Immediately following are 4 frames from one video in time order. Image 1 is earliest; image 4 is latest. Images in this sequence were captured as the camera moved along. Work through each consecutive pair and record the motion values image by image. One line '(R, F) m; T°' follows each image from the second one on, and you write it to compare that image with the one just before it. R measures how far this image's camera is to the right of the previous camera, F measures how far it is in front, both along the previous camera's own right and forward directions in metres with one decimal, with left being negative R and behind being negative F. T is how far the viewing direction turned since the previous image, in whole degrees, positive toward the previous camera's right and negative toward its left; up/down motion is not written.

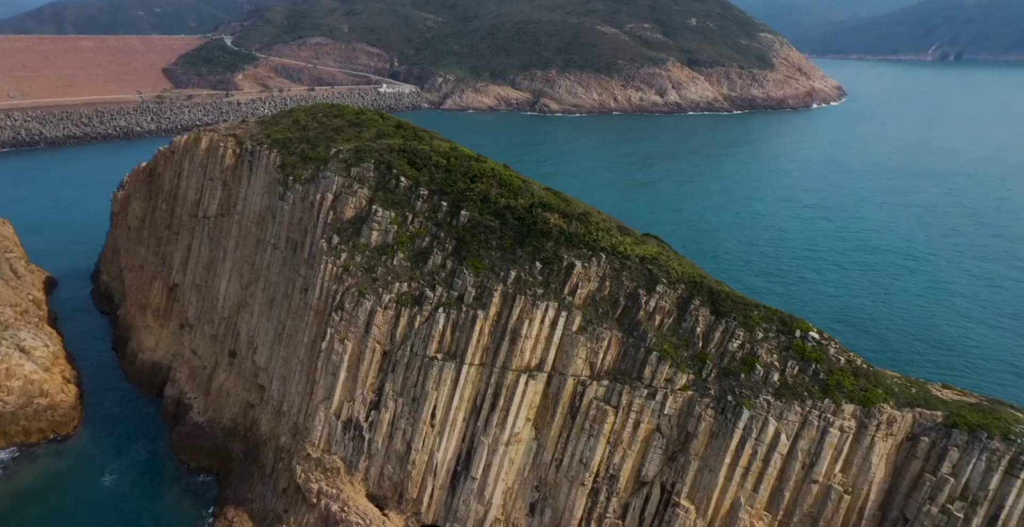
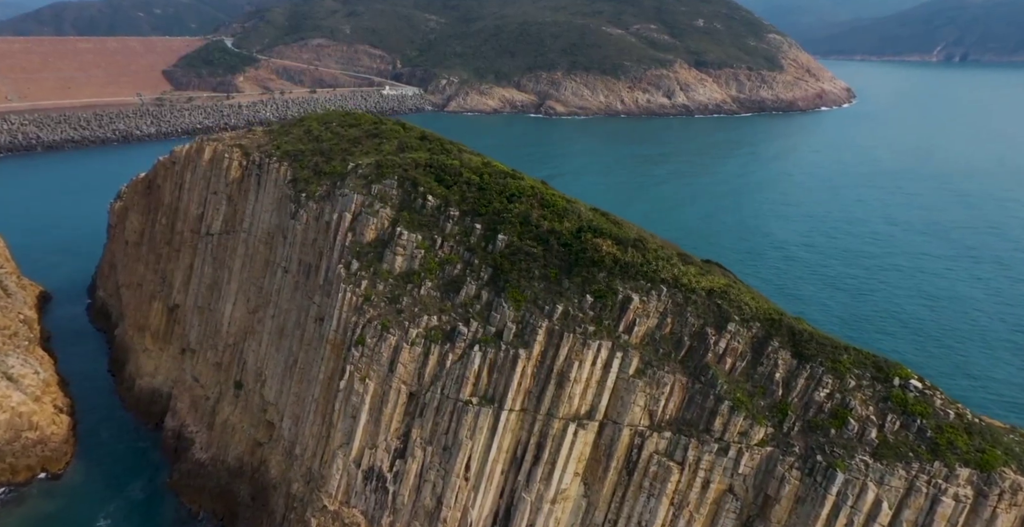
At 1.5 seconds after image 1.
(-1.4, +2.7) m; 0°
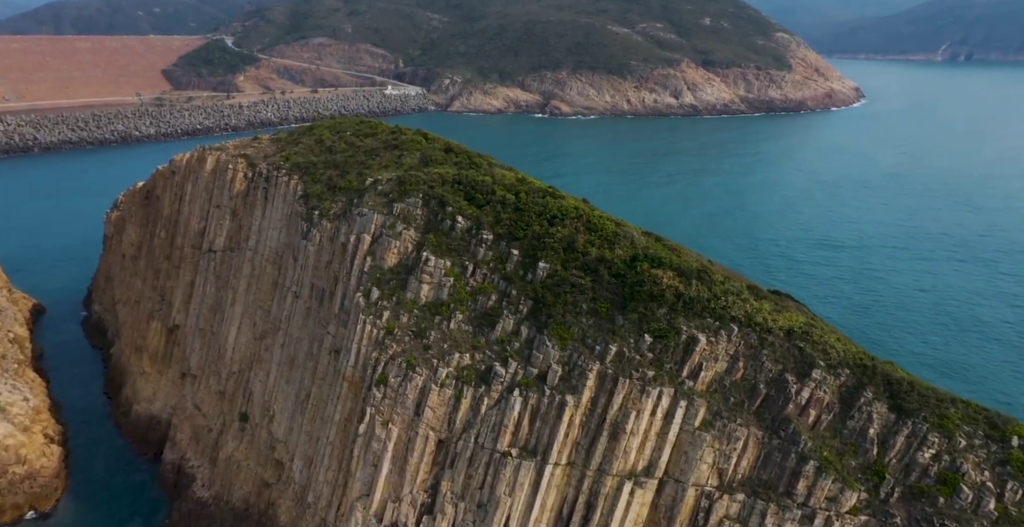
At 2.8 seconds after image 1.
(-1.3, +2.5) m; 0°
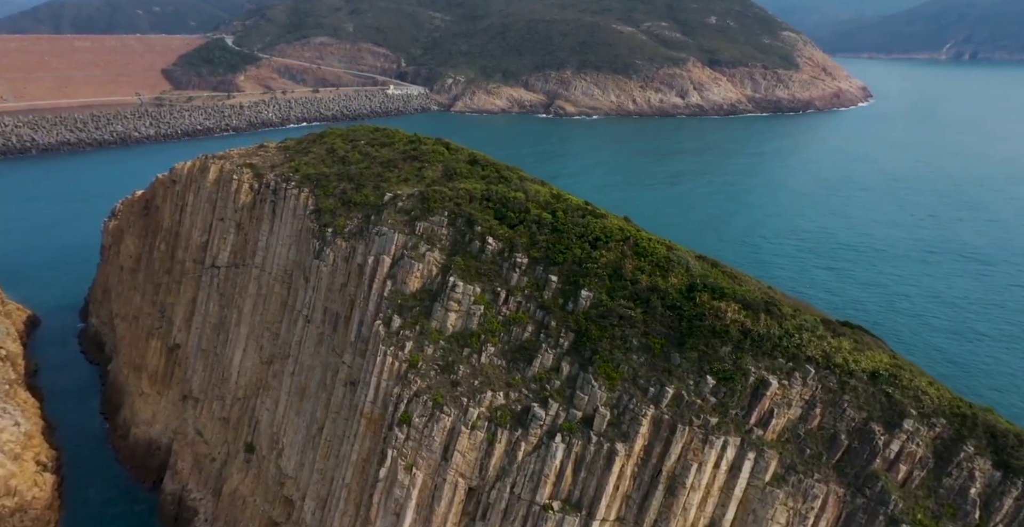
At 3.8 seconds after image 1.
(-1.1, +2.0) m; 0°
